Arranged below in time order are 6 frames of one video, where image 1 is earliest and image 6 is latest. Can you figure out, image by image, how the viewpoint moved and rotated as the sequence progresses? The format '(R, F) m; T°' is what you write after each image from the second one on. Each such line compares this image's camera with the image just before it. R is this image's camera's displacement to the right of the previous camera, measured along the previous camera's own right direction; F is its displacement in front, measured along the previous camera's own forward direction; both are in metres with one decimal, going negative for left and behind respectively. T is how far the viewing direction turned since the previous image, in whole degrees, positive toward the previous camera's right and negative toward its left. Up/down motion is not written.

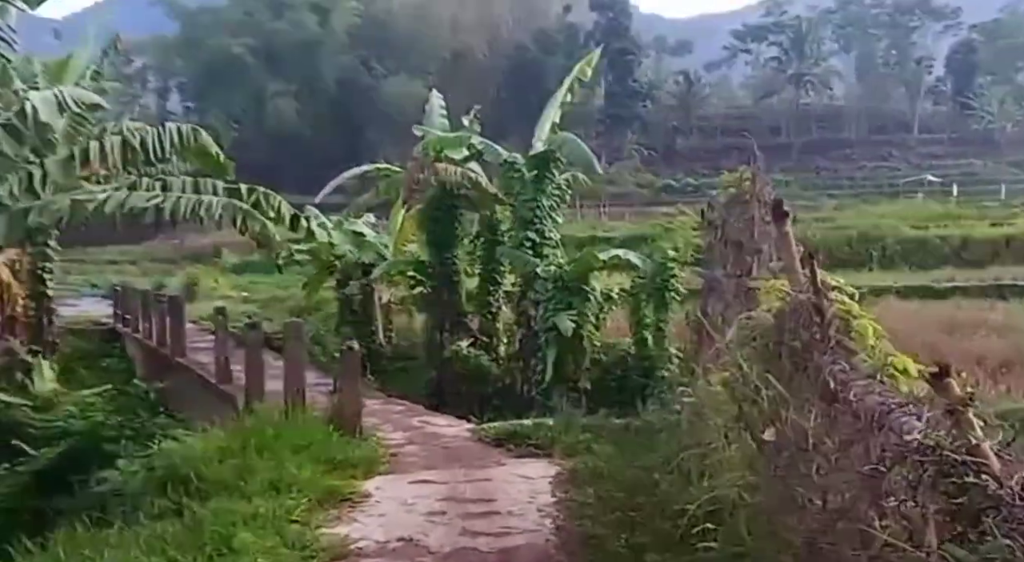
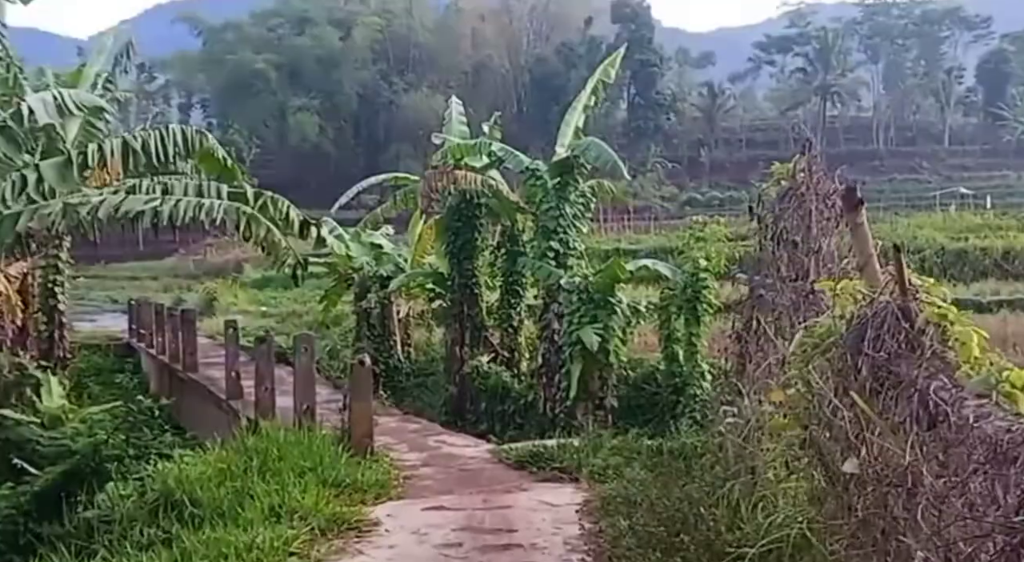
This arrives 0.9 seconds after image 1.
(0.0, +0.4) m; -1°
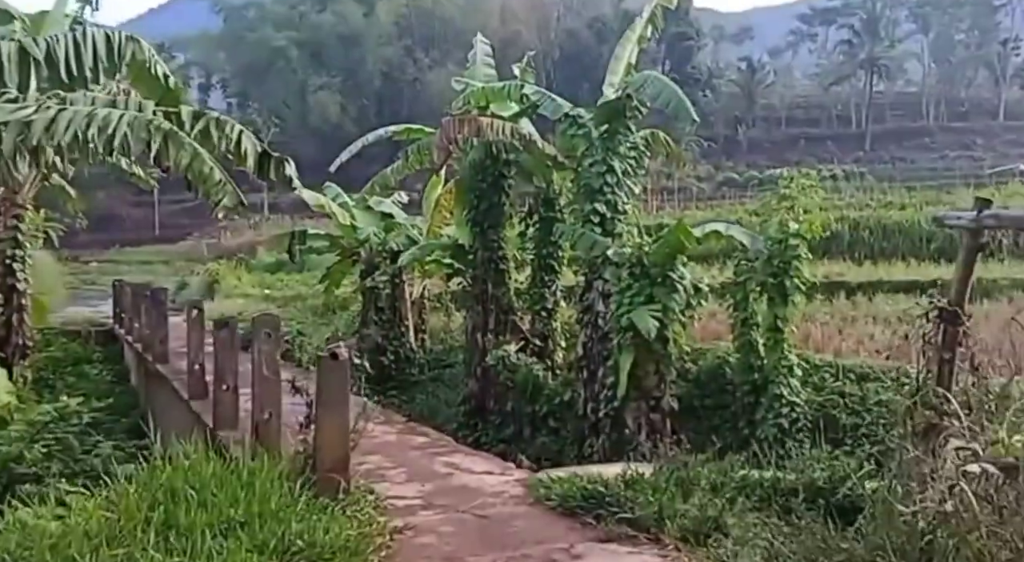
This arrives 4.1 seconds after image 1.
(-0.1, +1.8) m; -1°
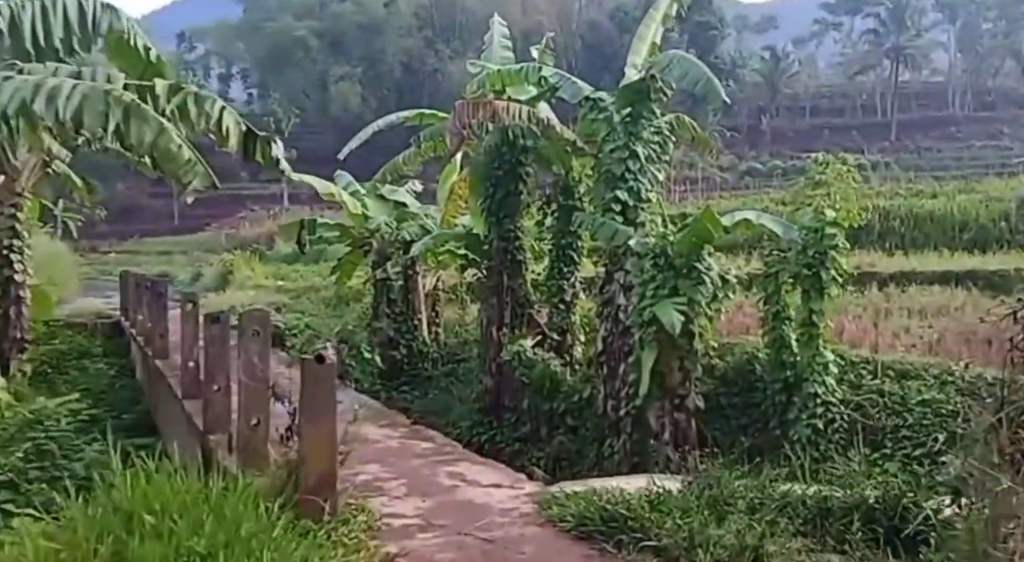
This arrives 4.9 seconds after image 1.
(0.0, +0.4) m; -1°
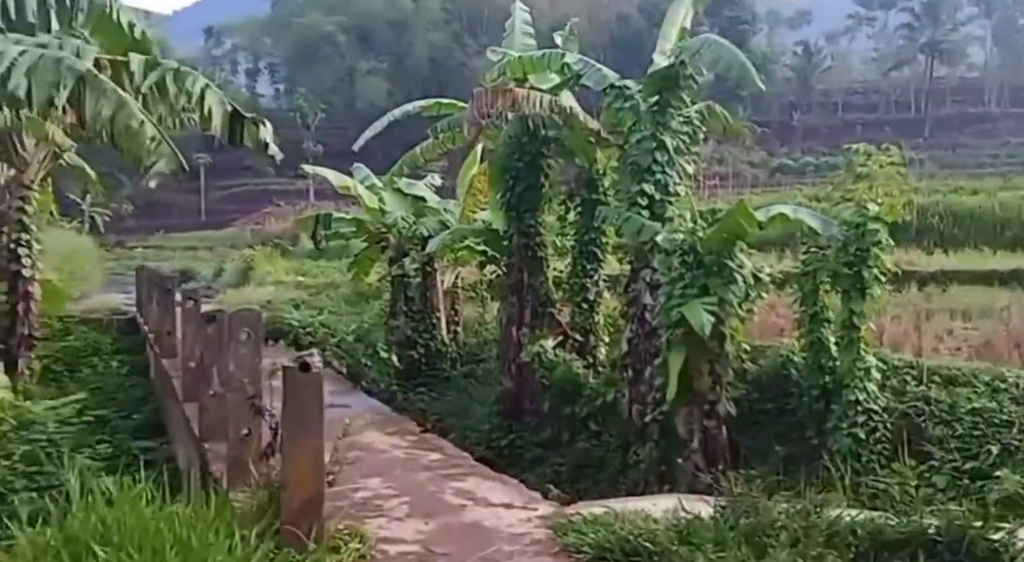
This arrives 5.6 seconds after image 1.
(0.0, +0.4) m; -1°
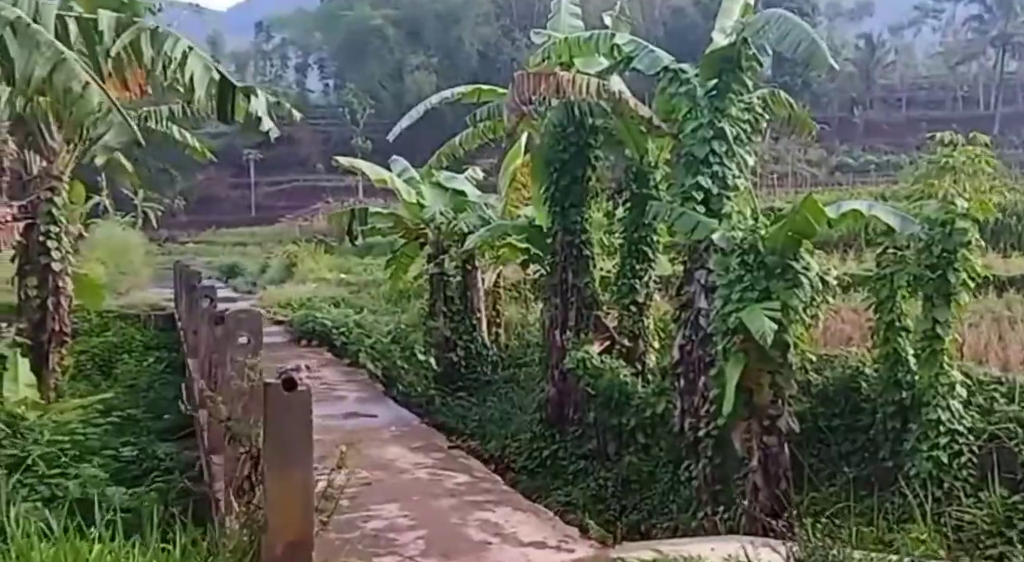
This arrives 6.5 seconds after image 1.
(0.0, +0.5) m; -2°
